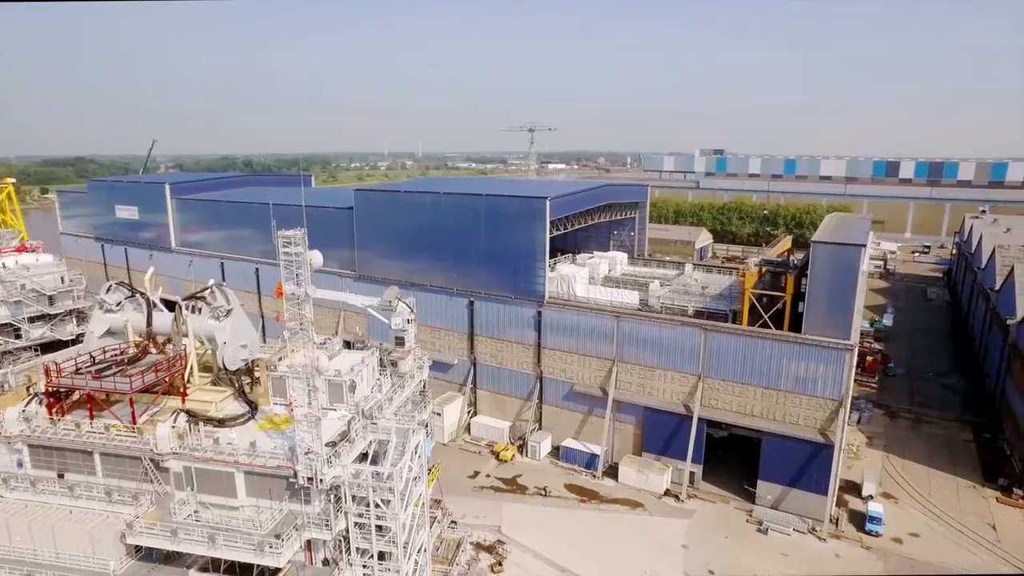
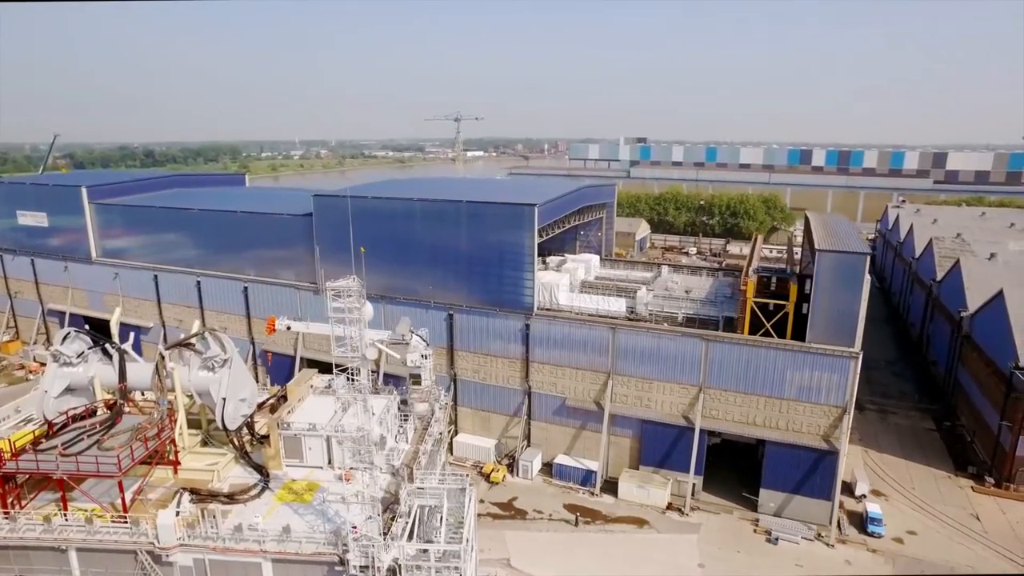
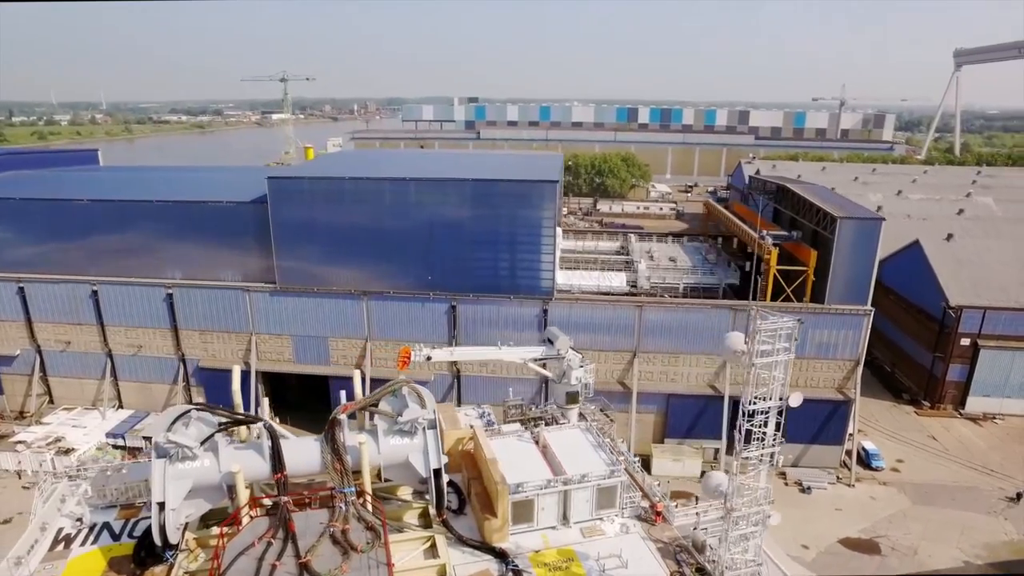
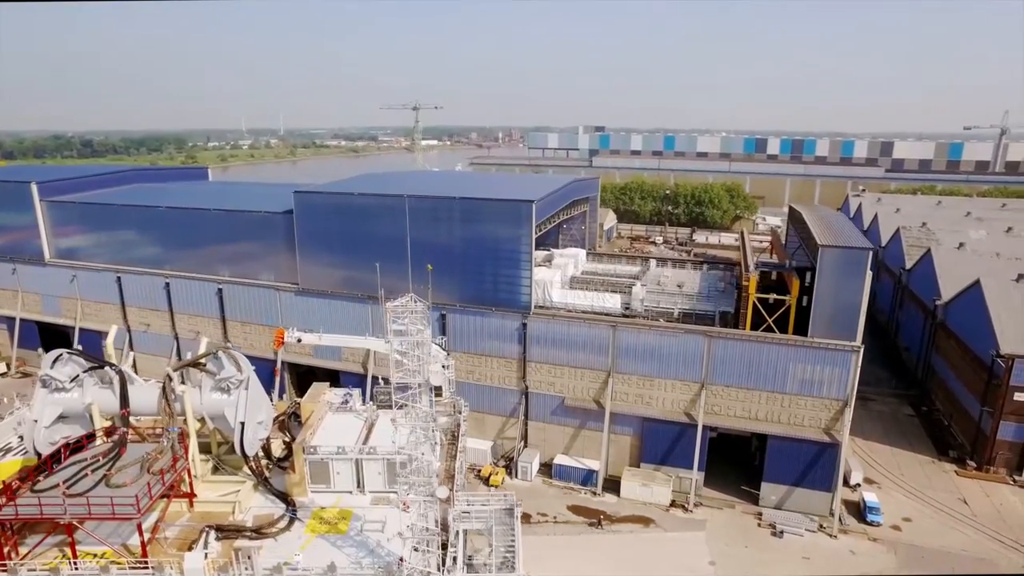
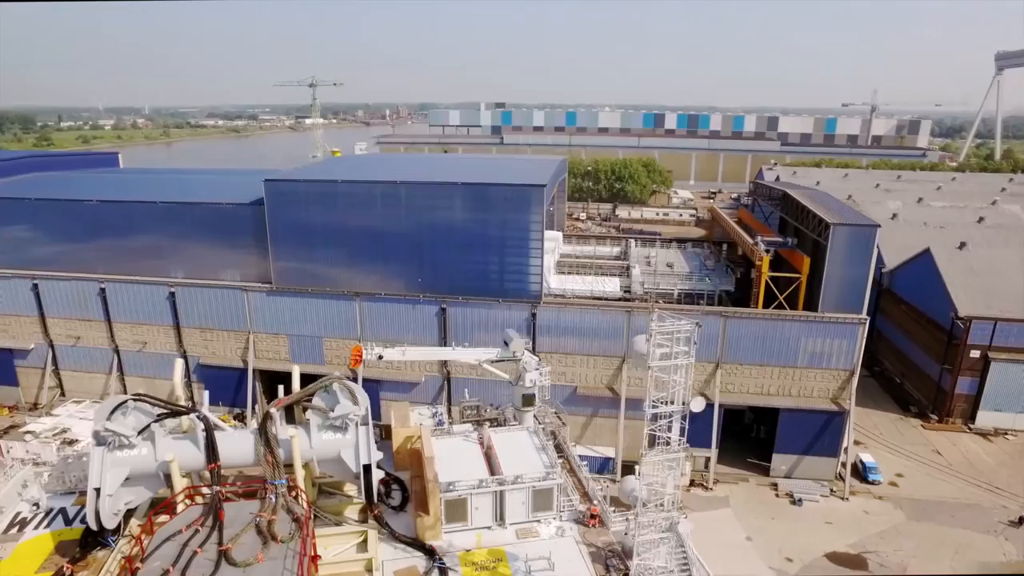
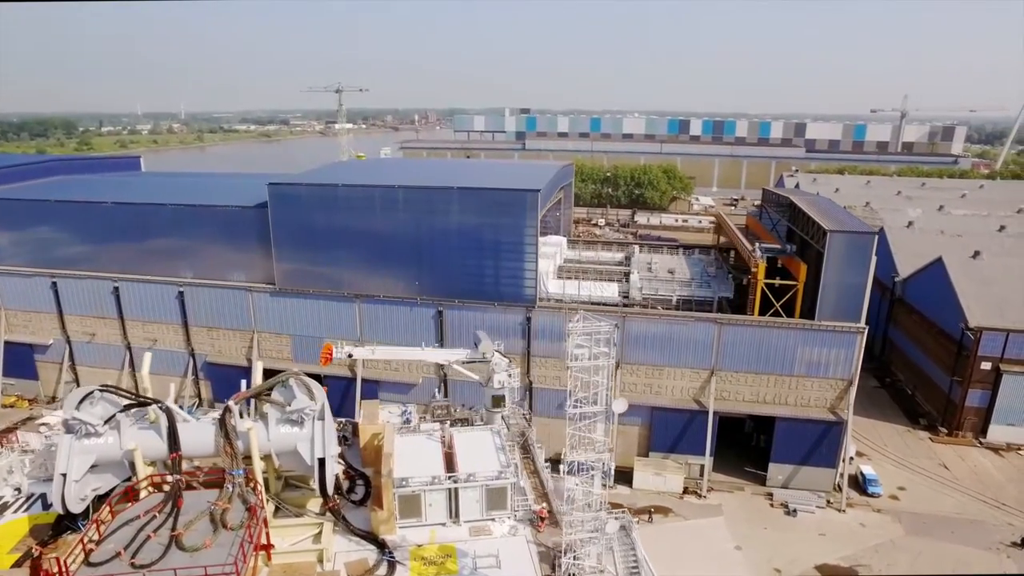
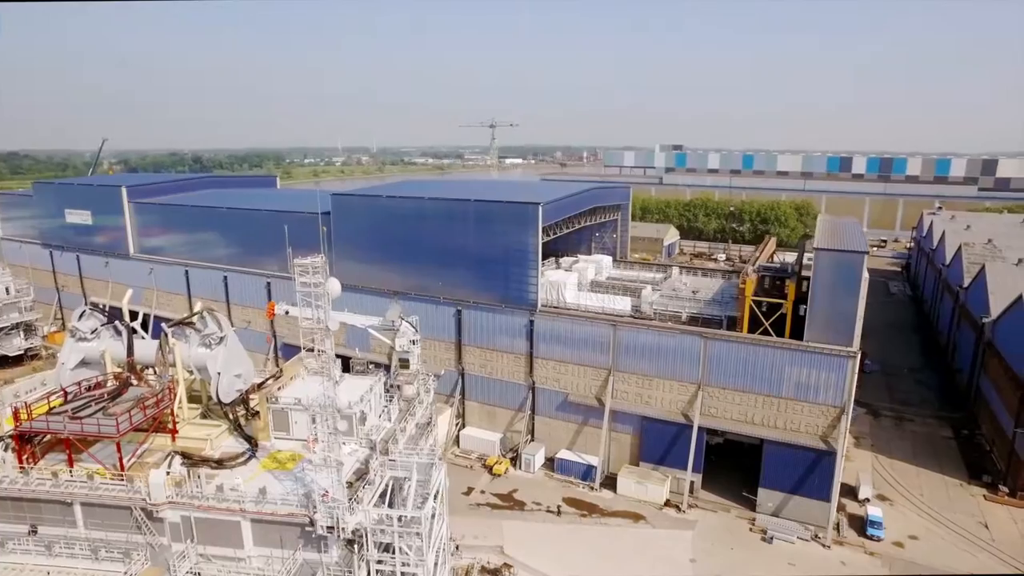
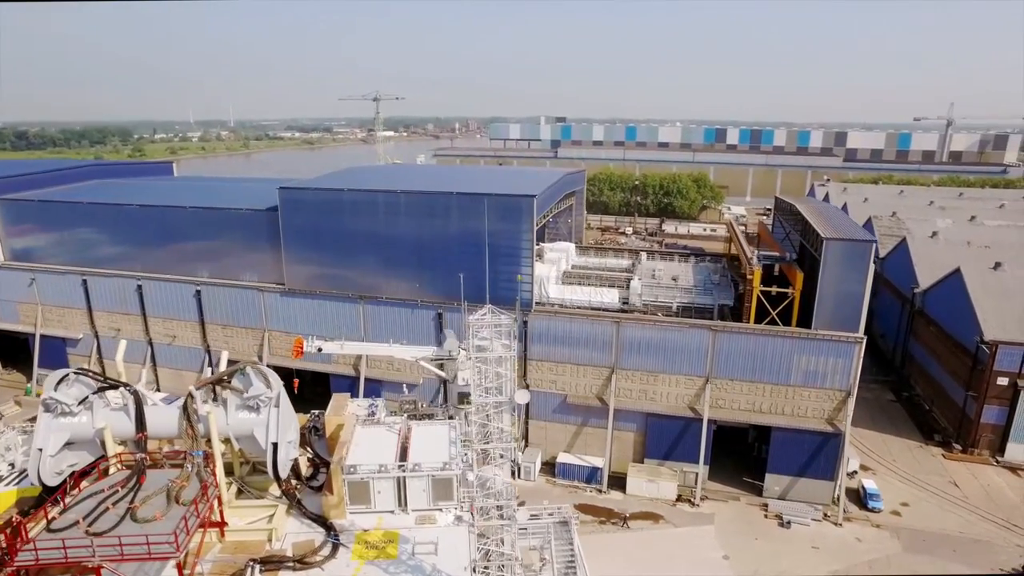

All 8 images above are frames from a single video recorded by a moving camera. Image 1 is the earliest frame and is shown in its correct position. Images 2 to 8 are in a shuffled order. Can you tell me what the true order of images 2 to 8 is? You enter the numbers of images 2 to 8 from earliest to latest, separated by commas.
7, 2, 4, 8, 6, 5, 3
